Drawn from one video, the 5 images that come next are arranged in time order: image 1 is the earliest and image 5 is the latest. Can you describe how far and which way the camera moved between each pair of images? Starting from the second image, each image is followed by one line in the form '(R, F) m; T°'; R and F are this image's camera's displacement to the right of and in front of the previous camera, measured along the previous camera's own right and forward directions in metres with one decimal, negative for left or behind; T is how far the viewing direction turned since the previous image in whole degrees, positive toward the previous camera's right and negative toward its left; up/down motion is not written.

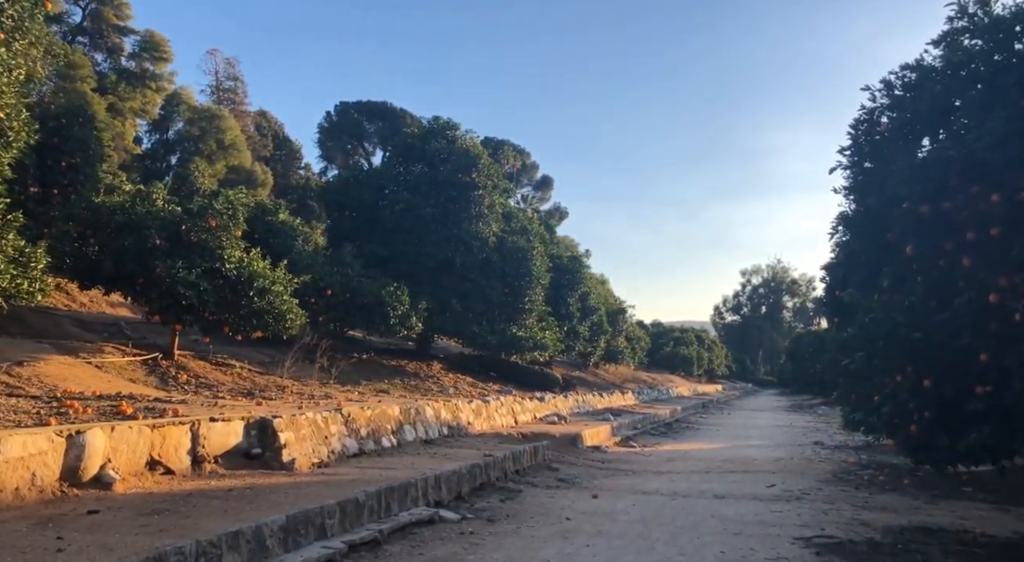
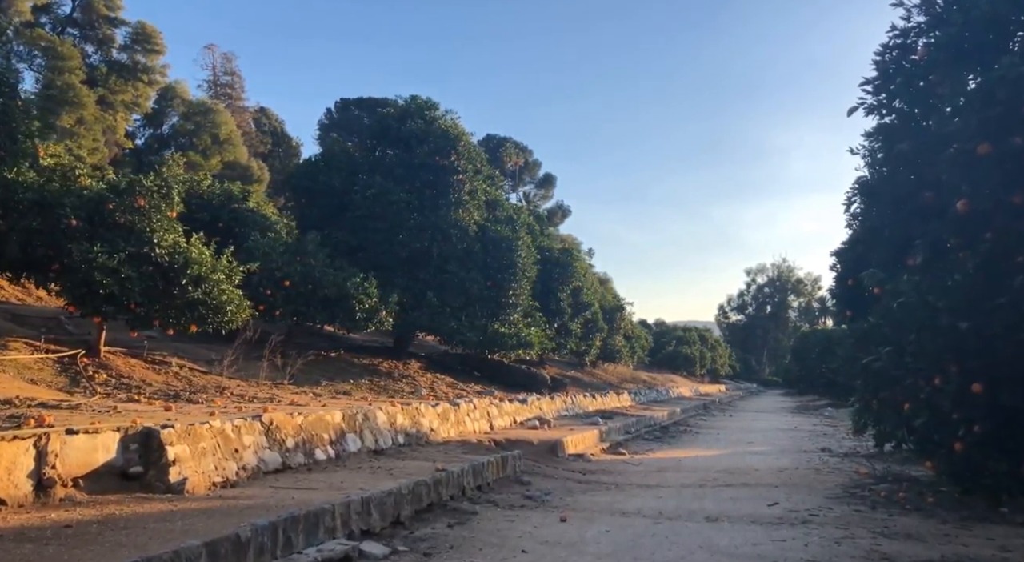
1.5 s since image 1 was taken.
(+0.5, +1.4) m; 0°
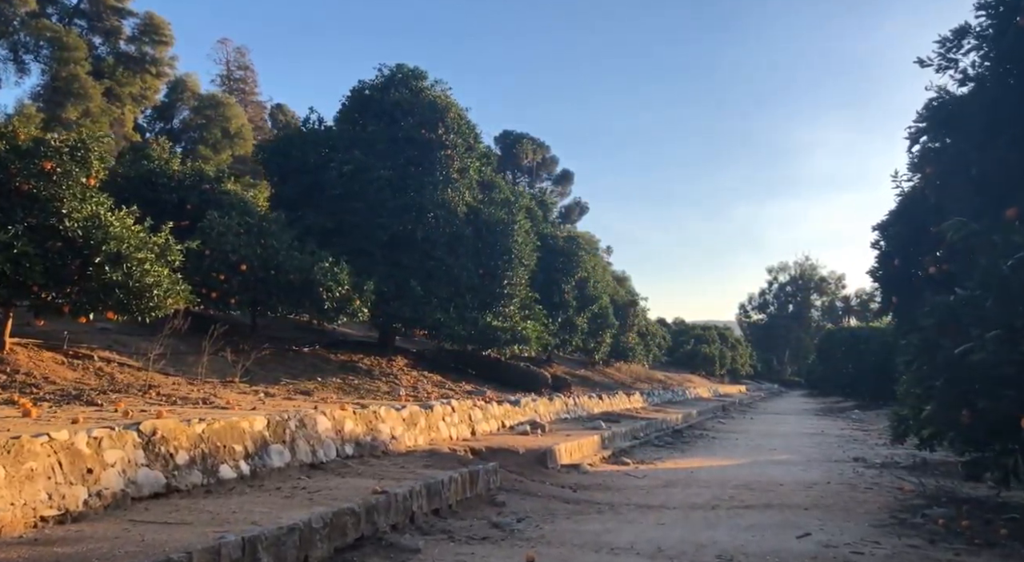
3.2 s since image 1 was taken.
(+0.5, +1.8) m; -1°
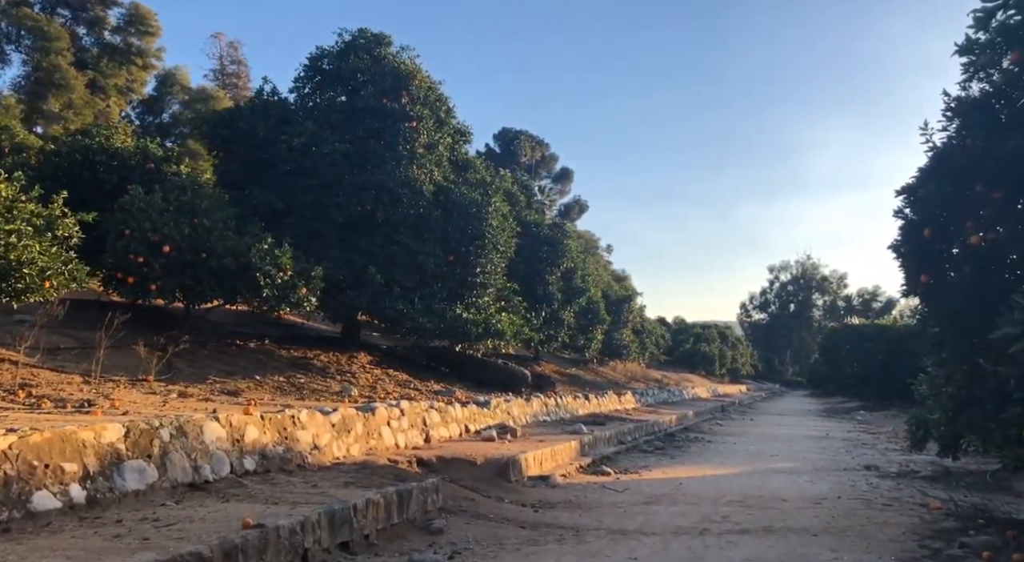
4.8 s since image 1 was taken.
(+0.5, +1.6) m; 0°
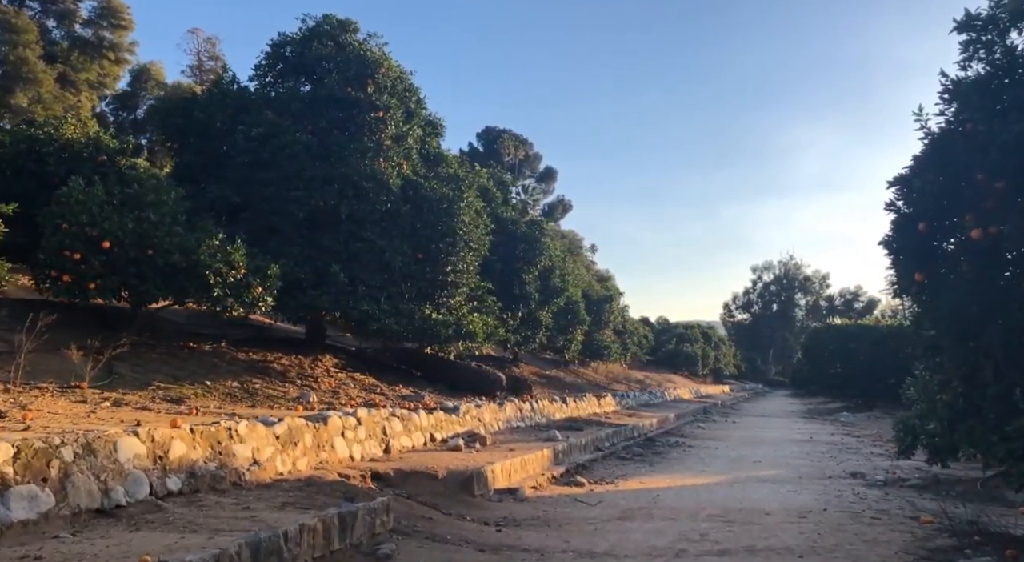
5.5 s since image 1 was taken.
(+0.2, +0.7) m; +1°
